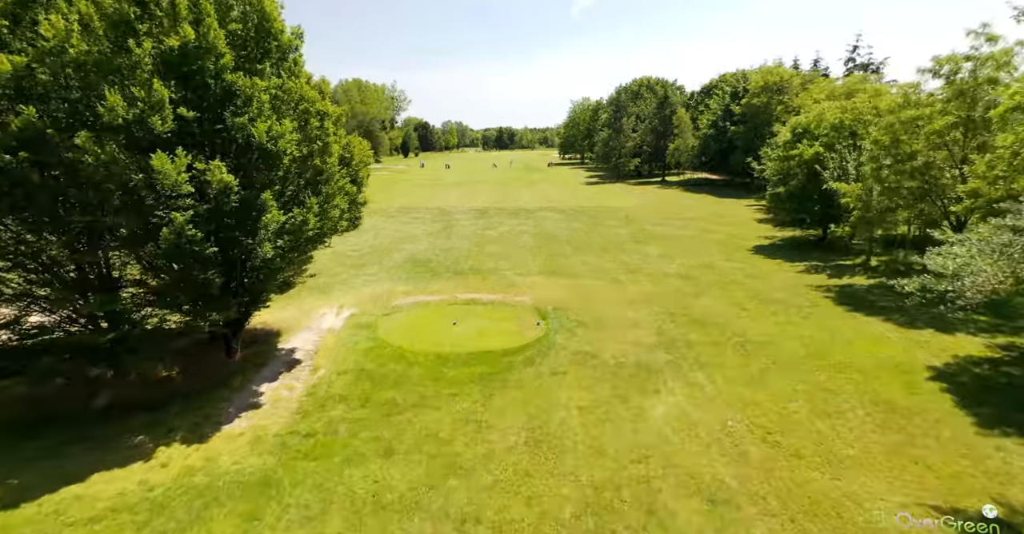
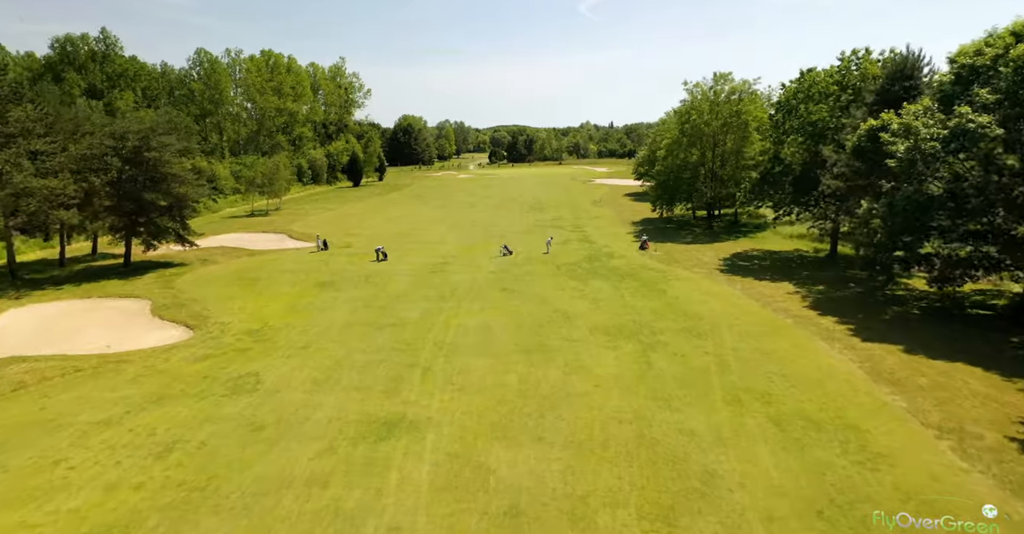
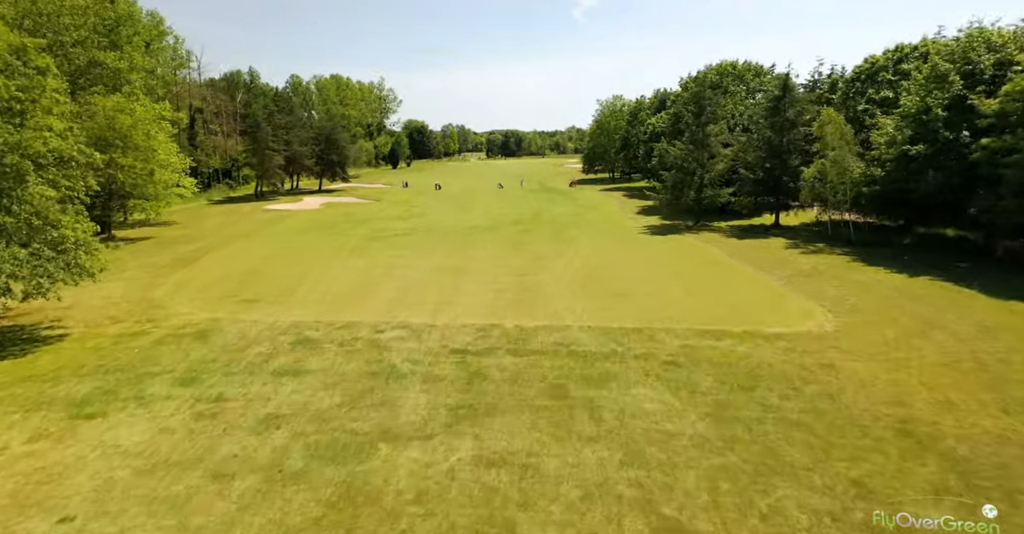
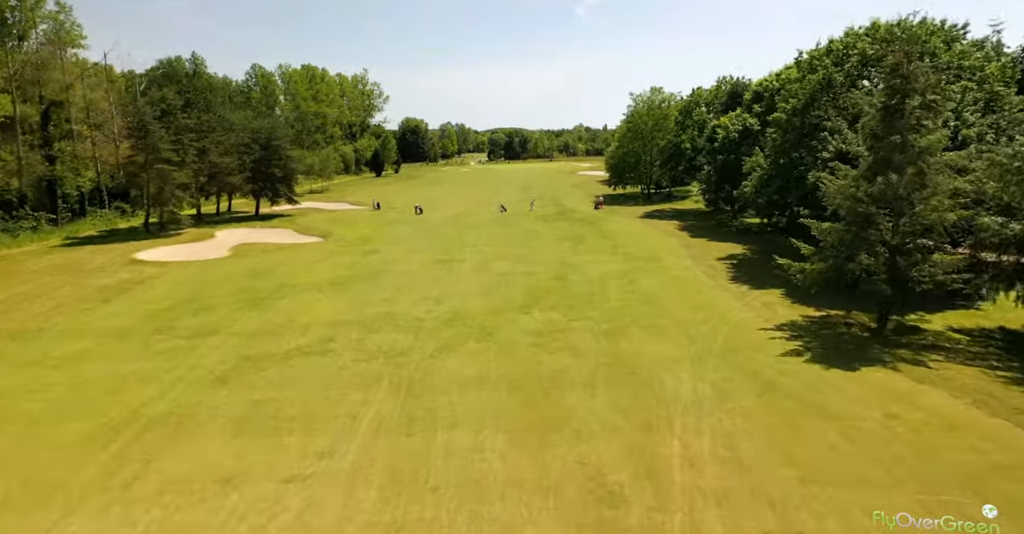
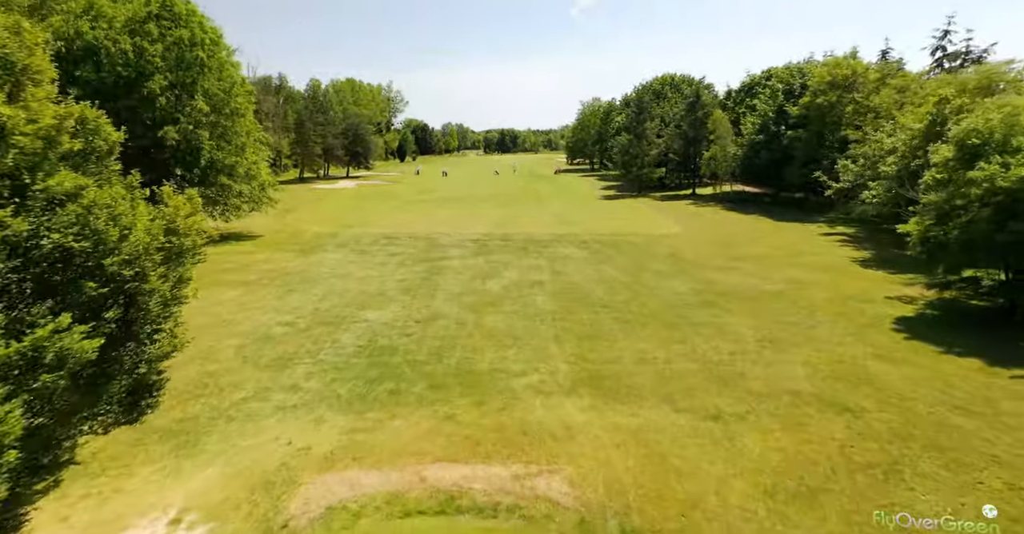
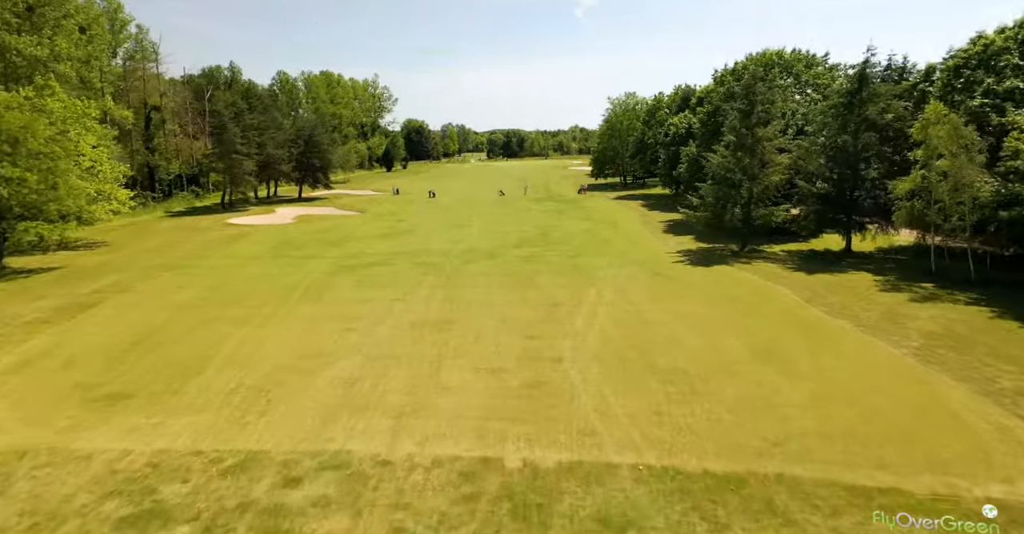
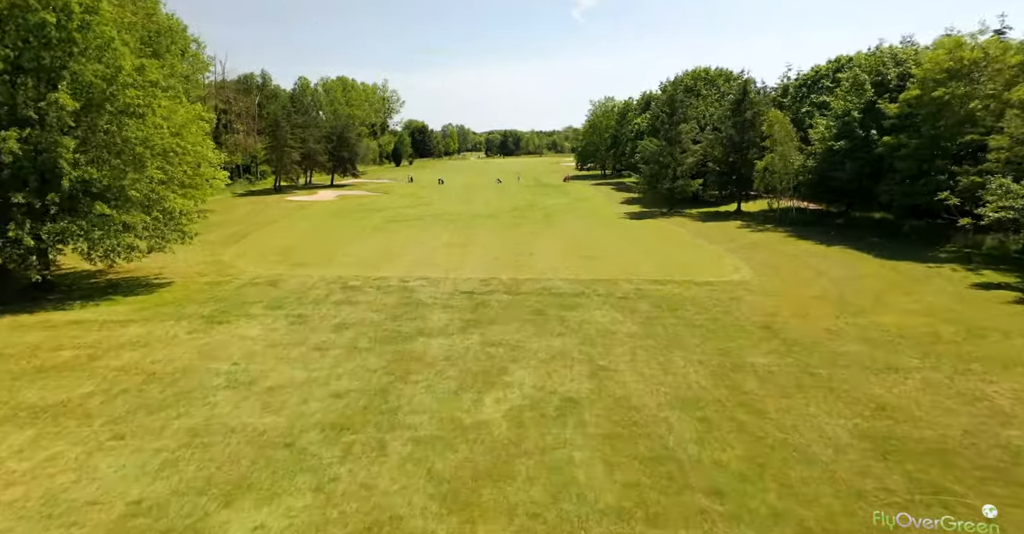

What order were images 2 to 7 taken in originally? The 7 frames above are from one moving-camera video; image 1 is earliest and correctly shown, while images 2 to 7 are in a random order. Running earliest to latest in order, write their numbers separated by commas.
5, 7, 3, 6, 4, 2
